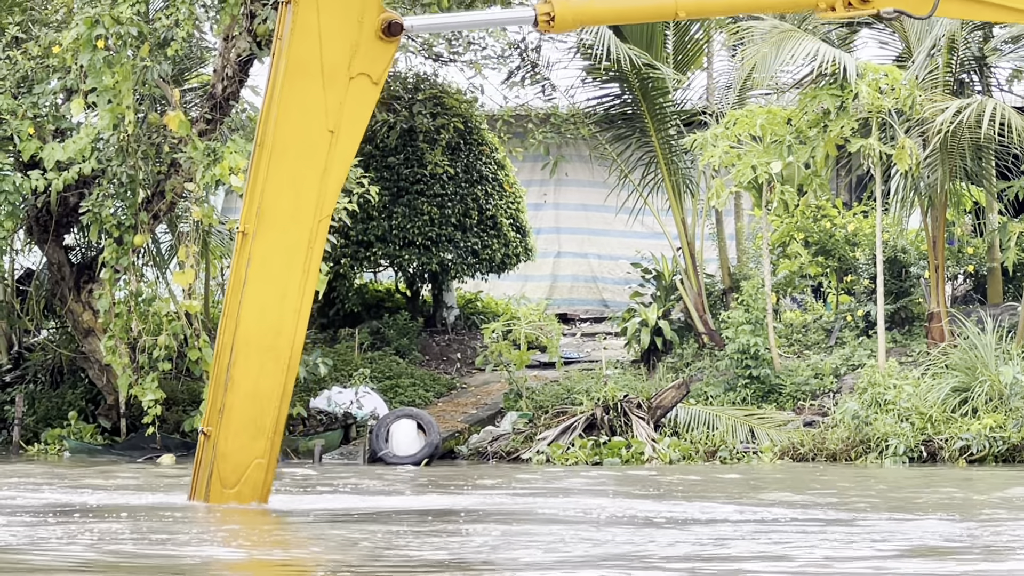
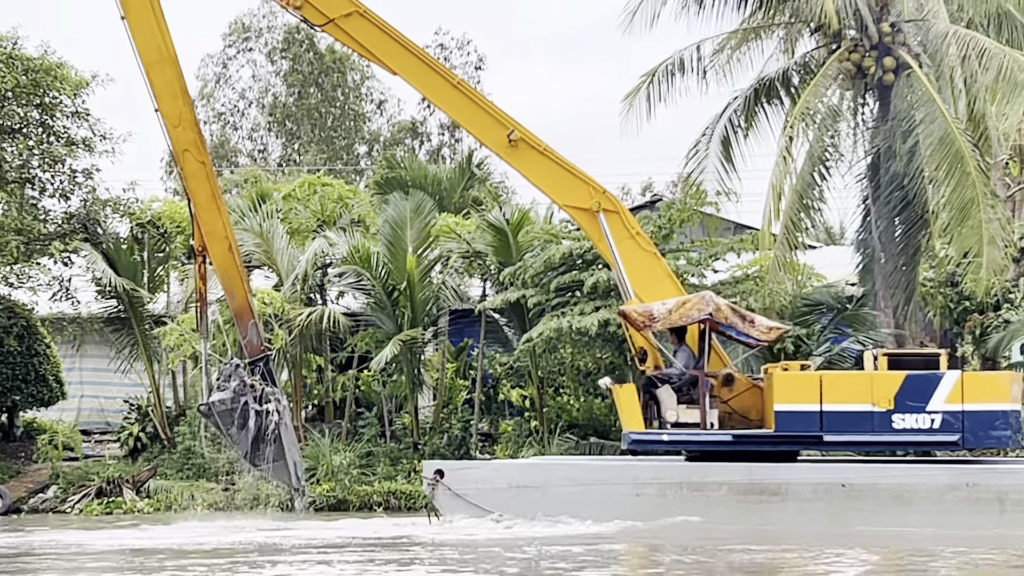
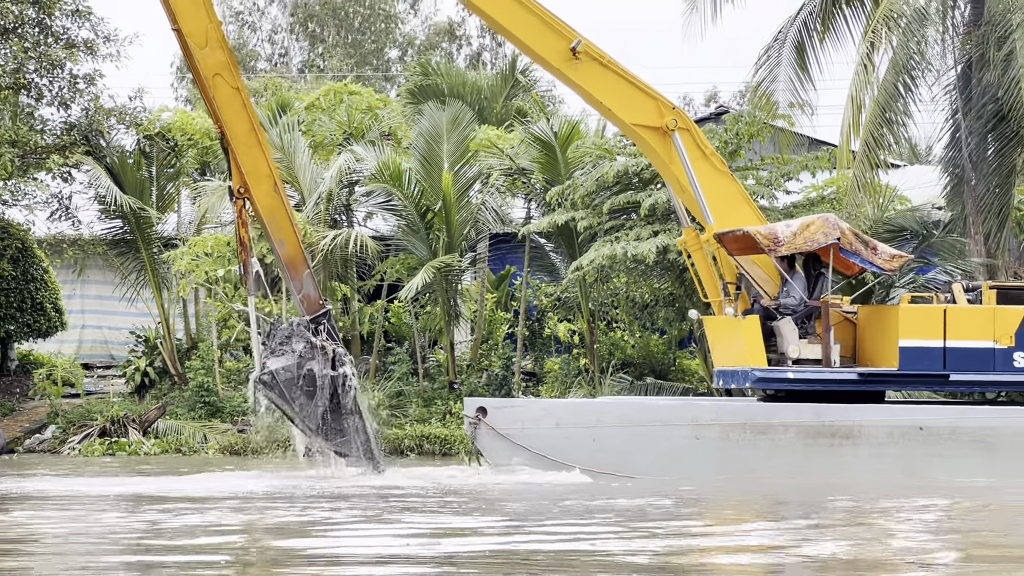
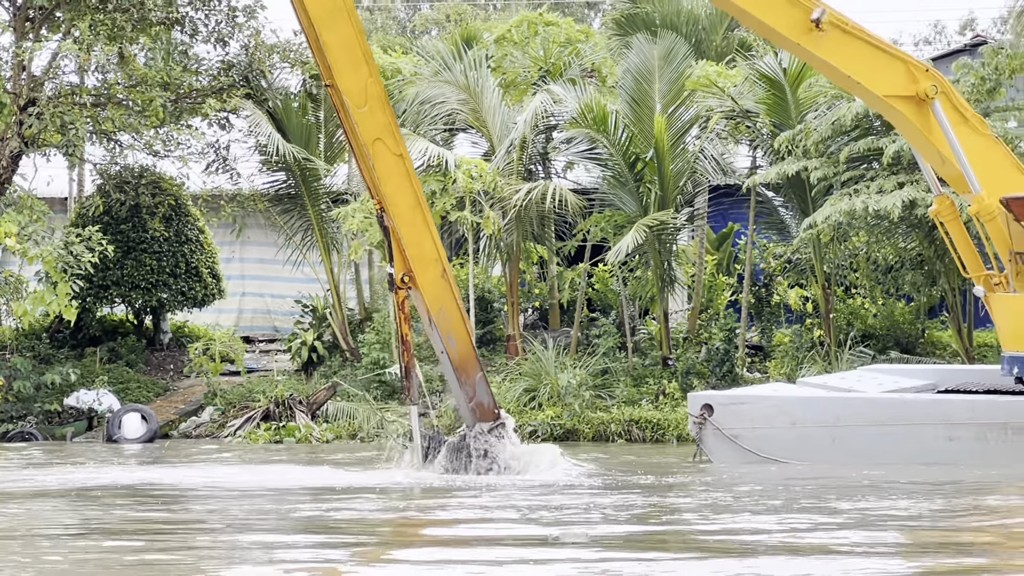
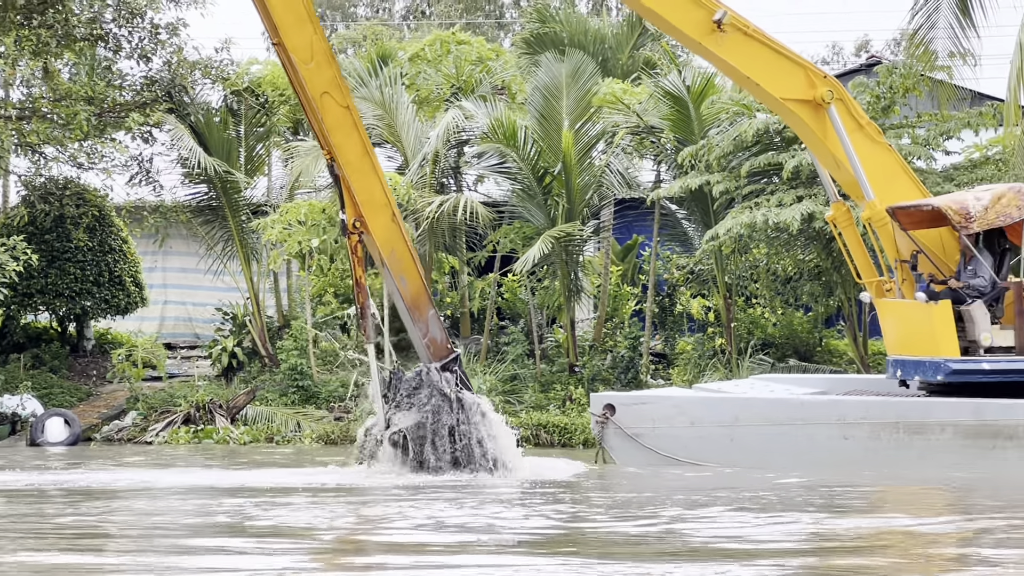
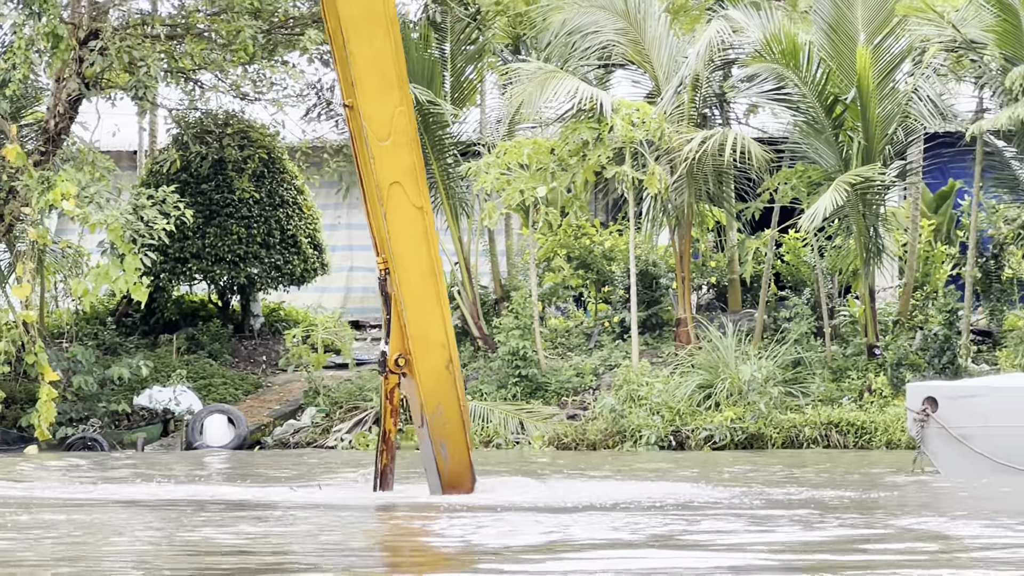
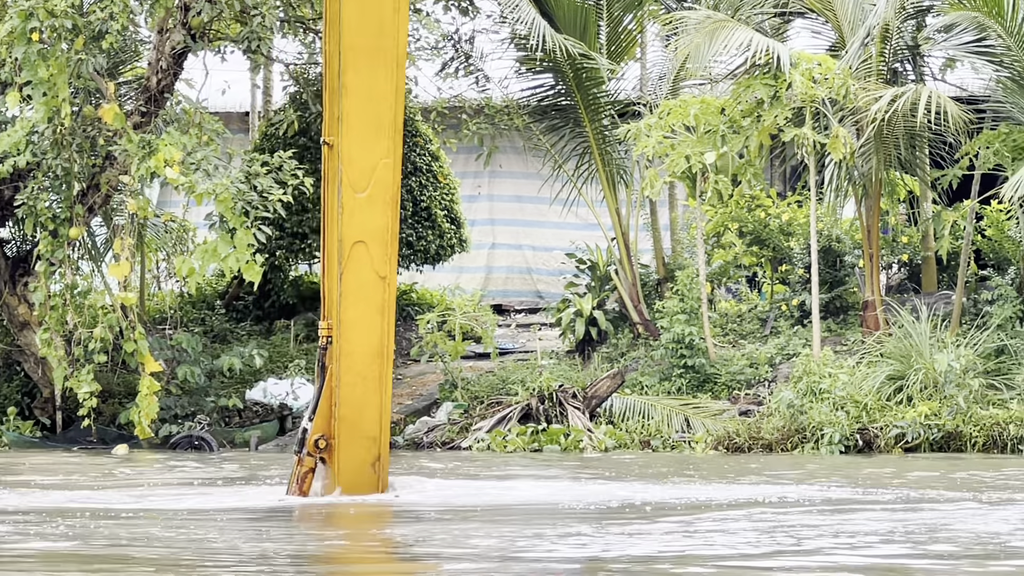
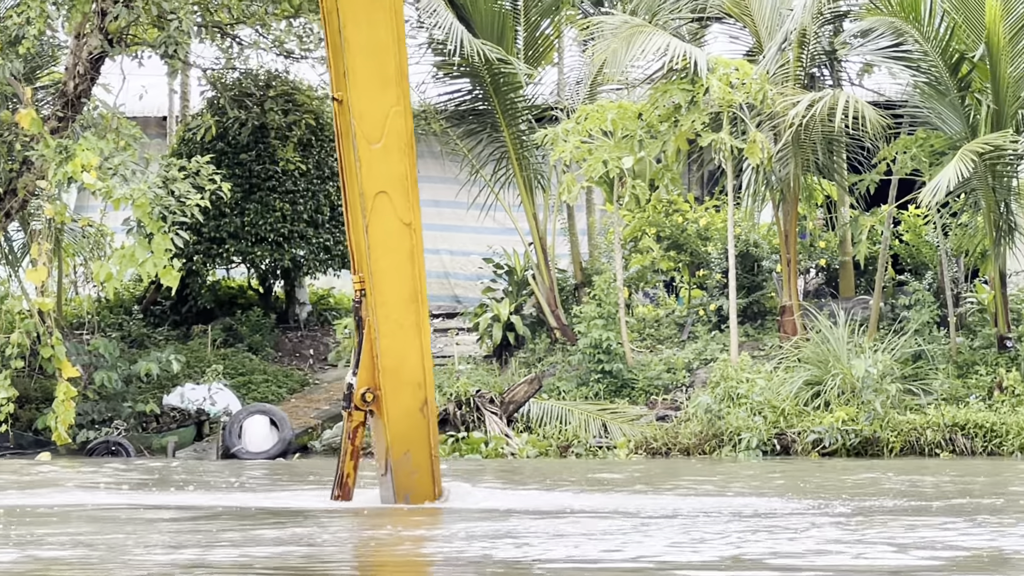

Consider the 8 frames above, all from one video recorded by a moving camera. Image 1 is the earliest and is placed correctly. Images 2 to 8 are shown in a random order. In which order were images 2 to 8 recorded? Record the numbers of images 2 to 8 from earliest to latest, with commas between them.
7, 8, 6, 4, 5, 3, 2
